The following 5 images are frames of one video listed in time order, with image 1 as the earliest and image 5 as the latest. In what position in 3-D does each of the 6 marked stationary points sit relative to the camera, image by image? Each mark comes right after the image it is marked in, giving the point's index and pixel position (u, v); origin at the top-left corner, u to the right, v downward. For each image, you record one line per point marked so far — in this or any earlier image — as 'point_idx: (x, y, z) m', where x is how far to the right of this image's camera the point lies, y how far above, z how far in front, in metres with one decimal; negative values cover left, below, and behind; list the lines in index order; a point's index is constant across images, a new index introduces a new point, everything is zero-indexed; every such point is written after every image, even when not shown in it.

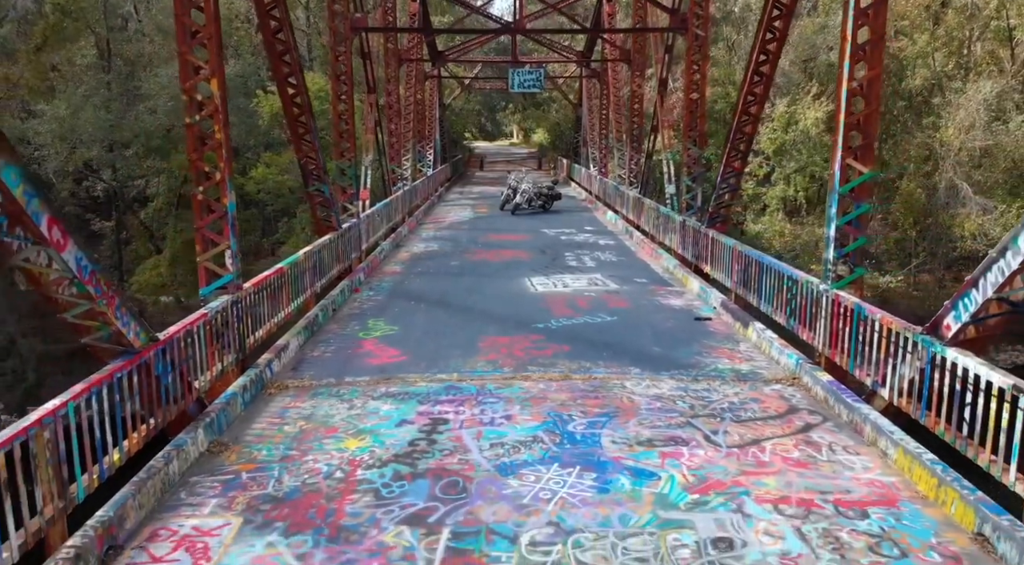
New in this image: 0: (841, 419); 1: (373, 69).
0: (+2.6, -1.1, +6.7) m
1: (-2.9, +4.4, +17.3) m
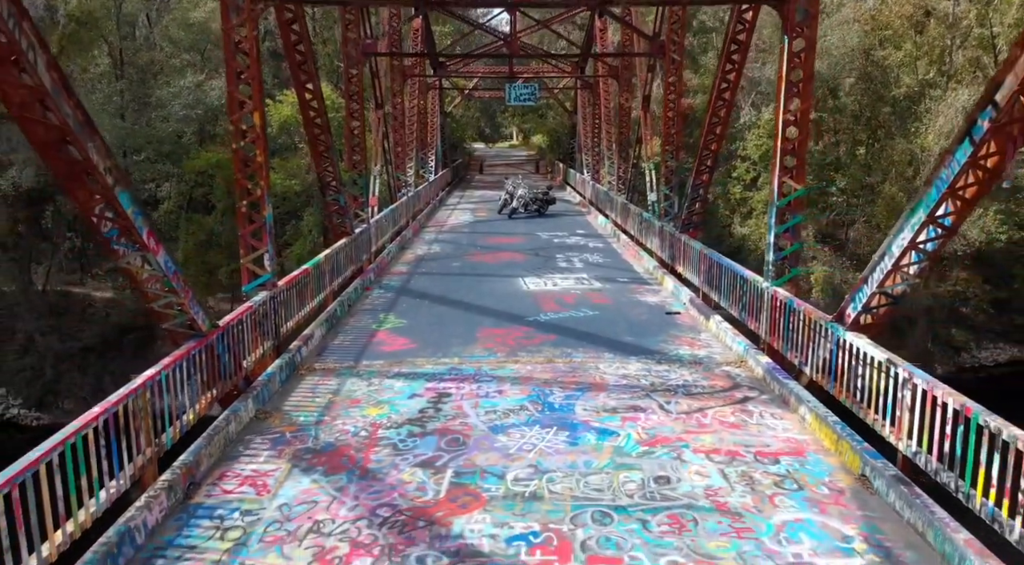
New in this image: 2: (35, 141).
0: (+2.6, -1.1, +8.1) m
1: (-3.0, +4.4, +18.7) m
2: (-2.9, +0.9, +5.1) m
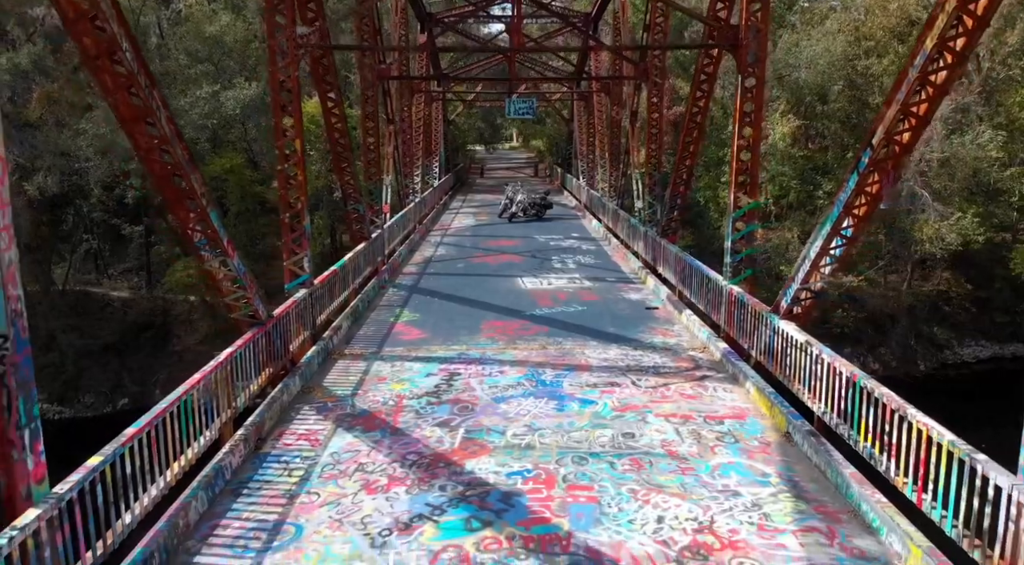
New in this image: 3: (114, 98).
0: (+2.6, -1.1, +9.8) m
1: (-3.0, +4.4, +20.4) m
2: (-3.0, +0.9, +6.8) m
3: (-2.9, +1.4, +6.2) m
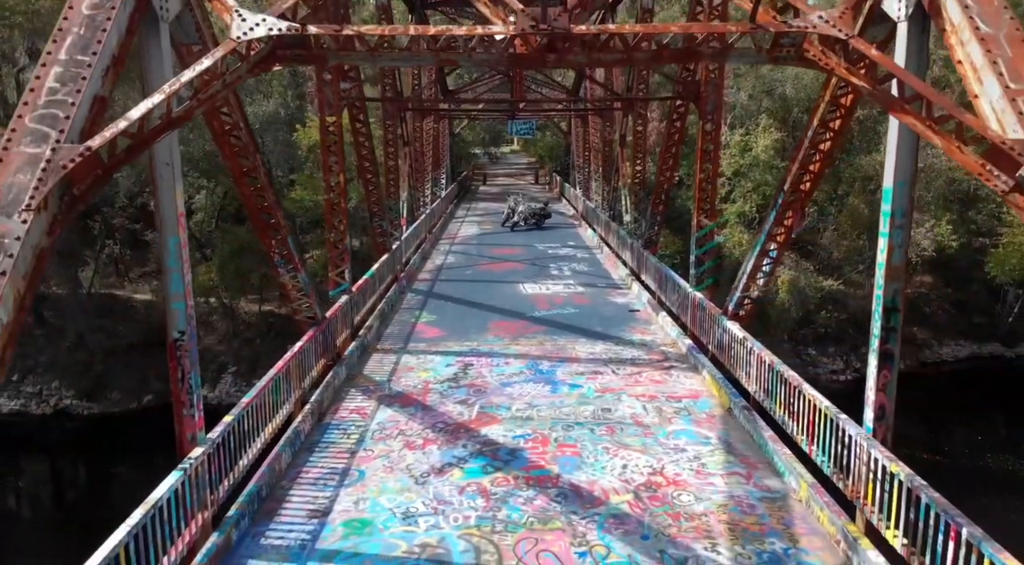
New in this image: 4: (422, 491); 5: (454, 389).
0: (+2.6, -1.2, +12.1) m
1: (-3.0, +4.3, +22.7) m
2: (-2.9, +0.8, +9.1) m
3: (-2.9, +1.2, +8.5) m
4: (-0.9, -2.0, +8.0) m
5: (-0.8, -1.4, +10.9) m
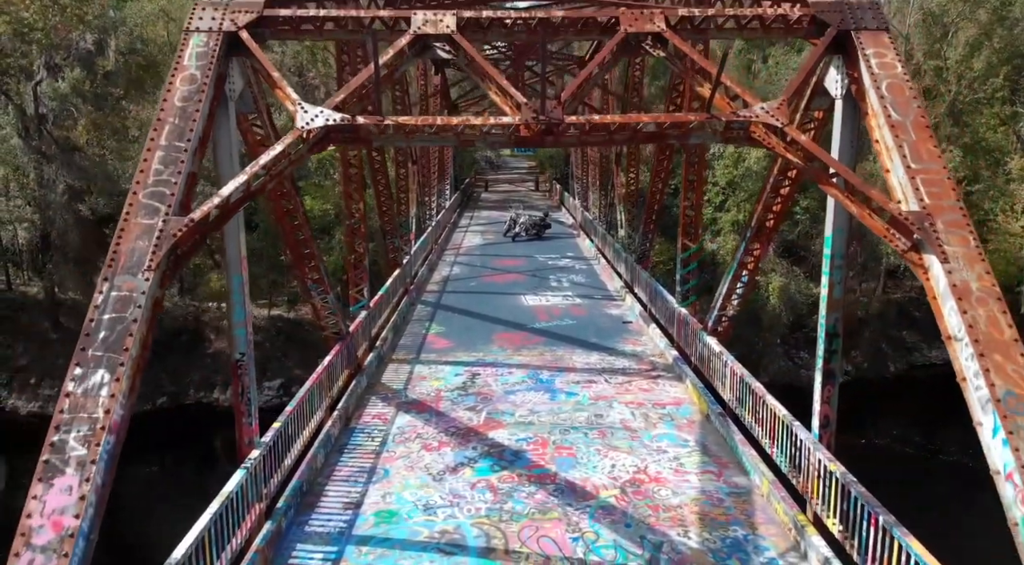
0: (+2.7, -1.5, +13.4) m
1: (-2.9, +4.0, +24.1) m
2: (-2.9, +0.5, +10.5) m
3: (-2.8, +1.0, +9.8) m
4: (-0.8, -2.3, +9.4) m
5: (-0.7, -1.7, +12.3) m
